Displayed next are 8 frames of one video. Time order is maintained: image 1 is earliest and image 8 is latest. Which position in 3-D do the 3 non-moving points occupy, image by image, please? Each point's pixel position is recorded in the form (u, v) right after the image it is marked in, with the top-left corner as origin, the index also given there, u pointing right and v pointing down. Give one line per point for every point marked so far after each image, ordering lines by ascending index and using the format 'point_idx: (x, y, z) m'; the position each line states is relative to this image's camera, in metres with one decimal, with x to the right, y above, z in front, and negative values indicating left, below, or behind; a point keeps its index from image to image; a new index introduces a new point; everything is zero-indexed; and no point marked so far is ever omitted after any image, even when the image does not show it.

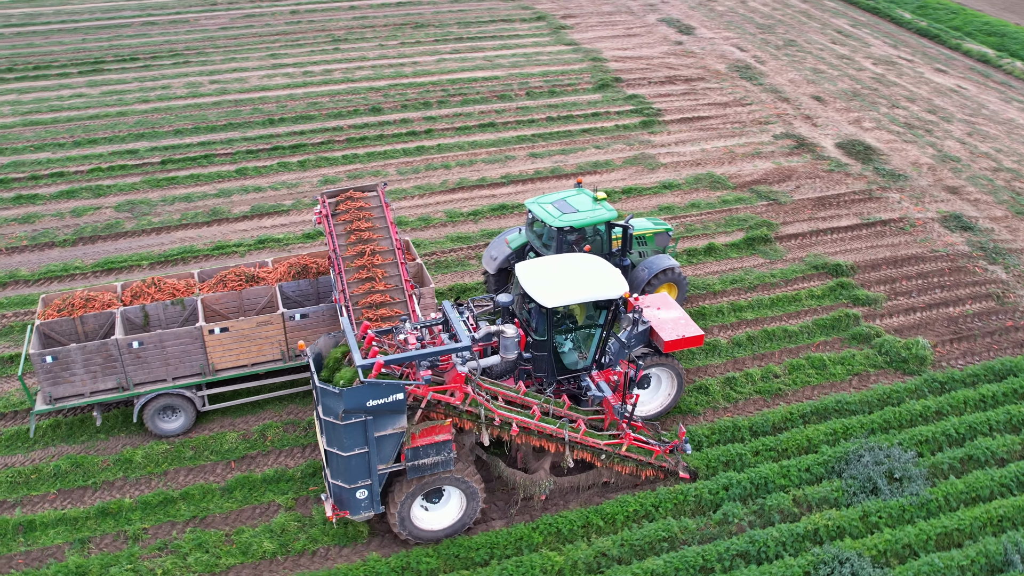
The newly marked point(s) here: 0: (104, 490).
0: (-3.8, -1.9, +9.0) m
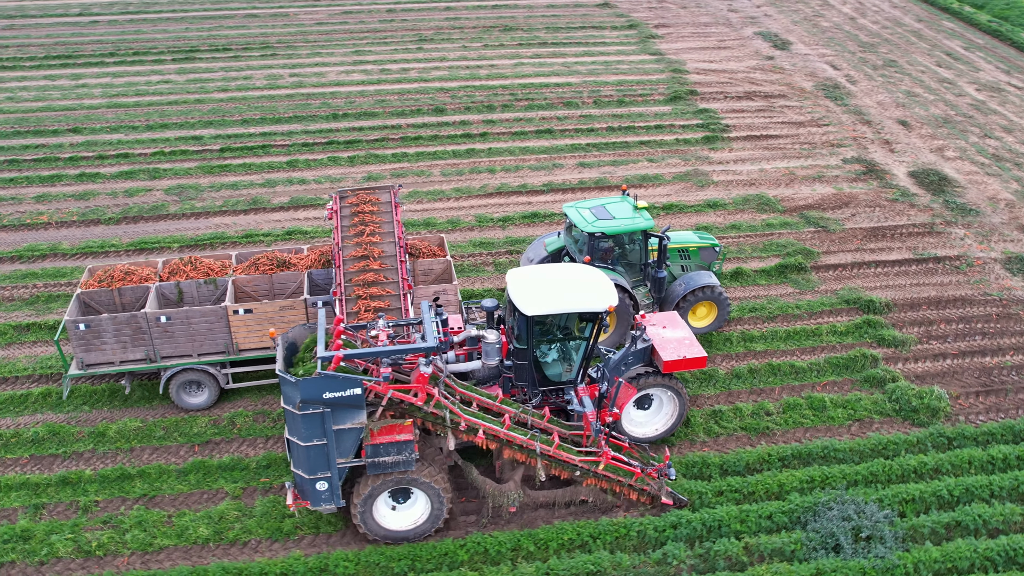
0: (-4.2, -1.7, +9.4) m
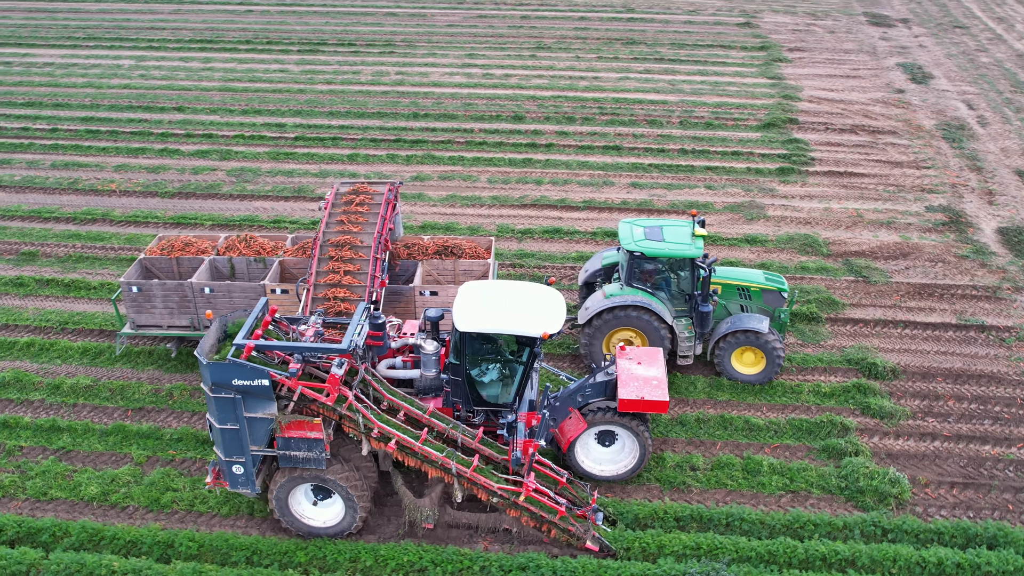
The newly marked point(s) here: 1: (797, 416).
0: (-5.1, -1.2, +10.1) m
1: (+2.9, -1.3, +9.9) m
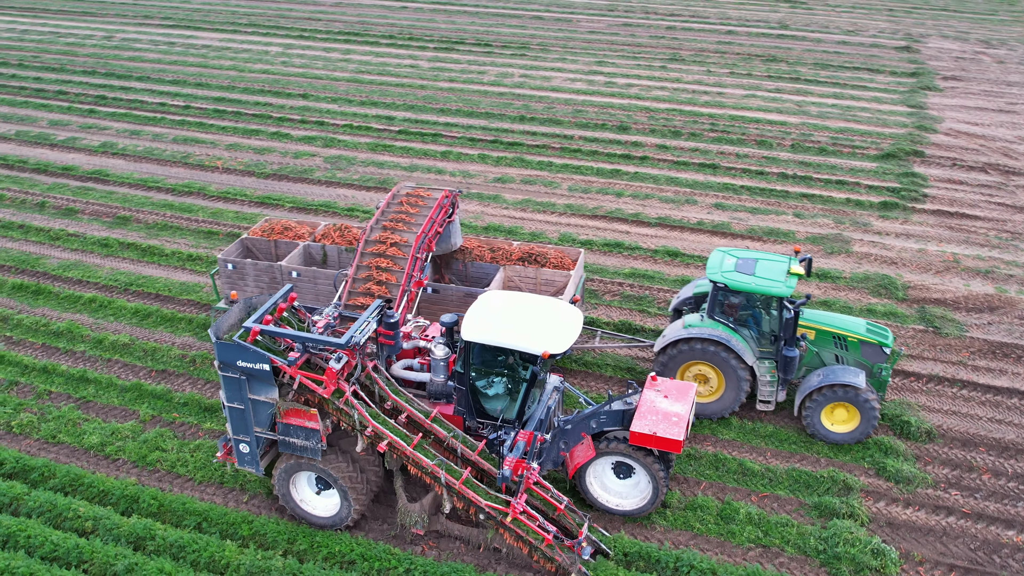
0: (-5.0, -0.8, +10.9) m
1: (+2.7, -1.7, +9.1) m
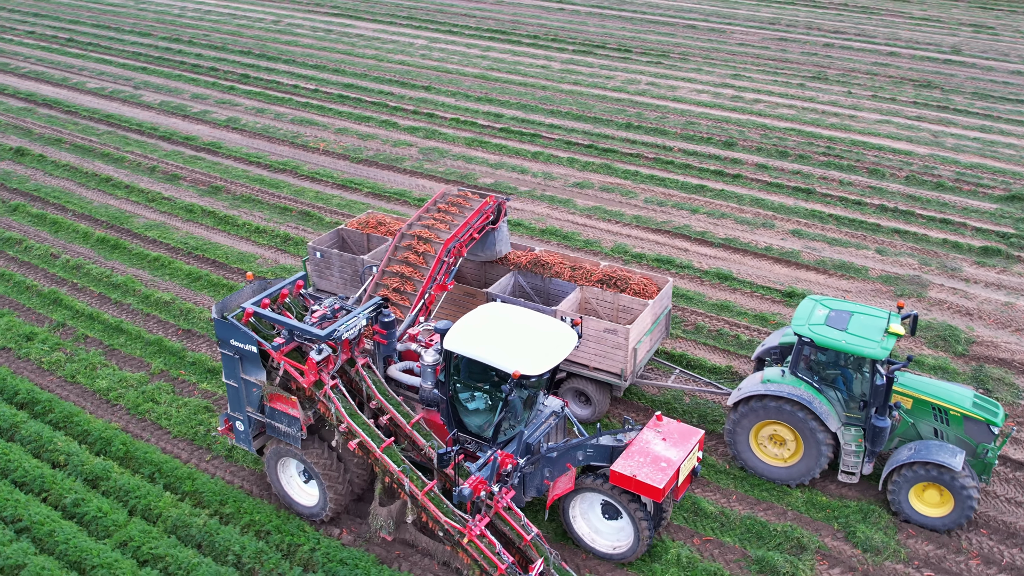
0: (-4.8, -0.2, +11.8) m
1: (+2.2, -2.0, +8.4) m
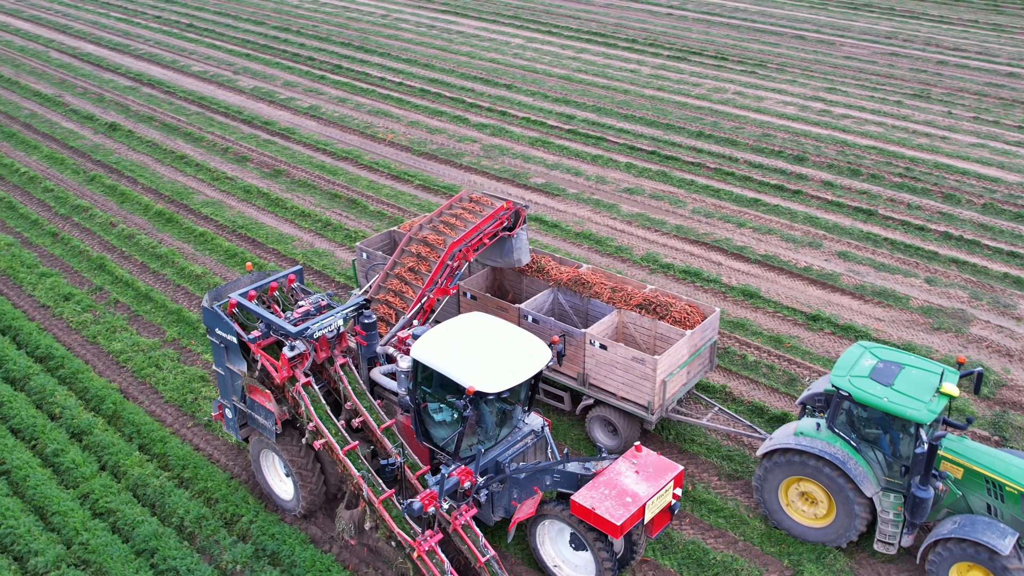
0: (-4.6, +0.2, +12.4) m
1: (+1.6, -2.1, +8.1) m
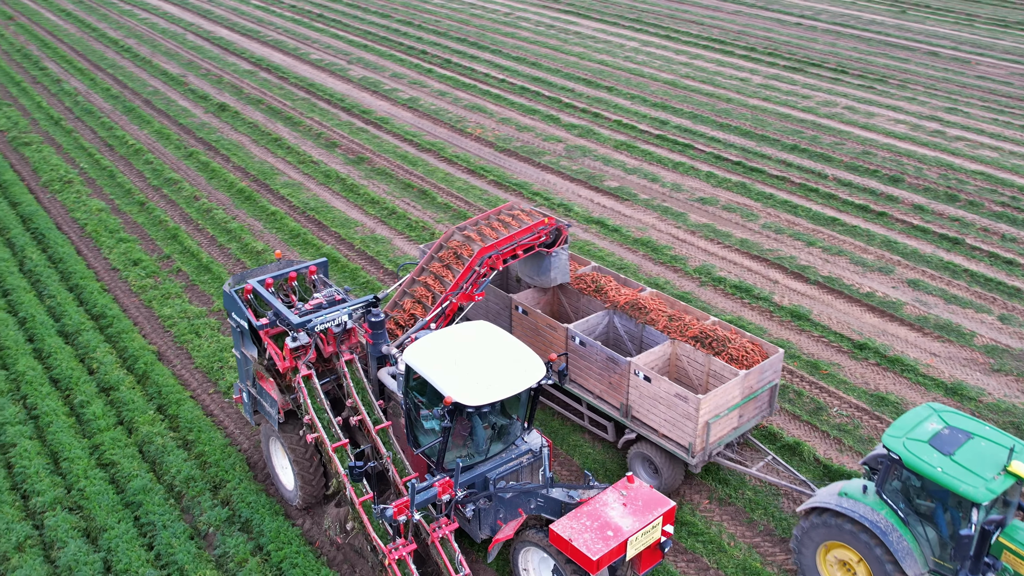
0: (-3.9, +0.5, +13.0) m
1: (+1.3, -2.2, +7.7) m
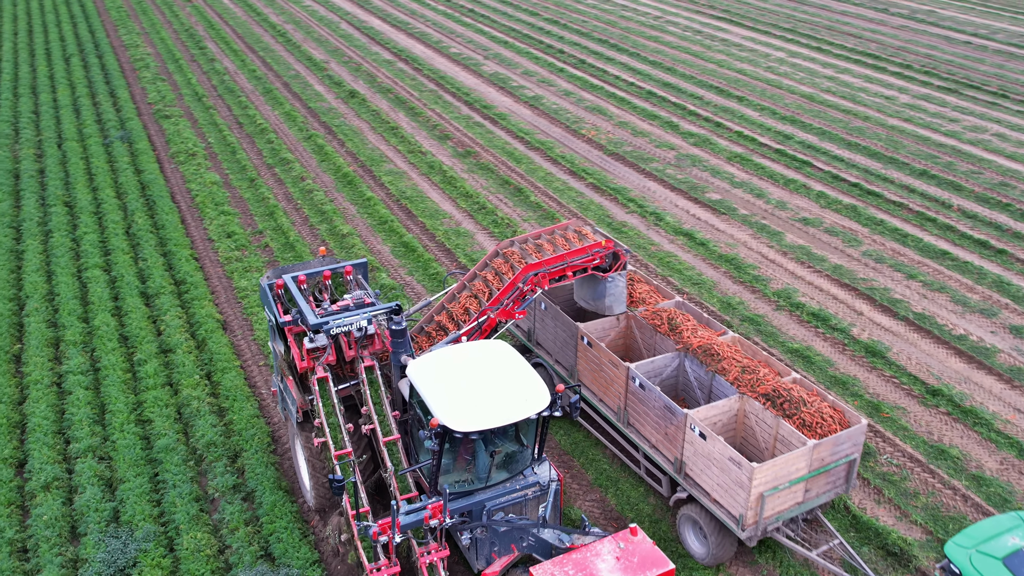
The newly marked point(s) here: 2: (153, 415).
0: (-2.8, +0.8, +13.5) m
1: (+1.1, -2.3, +7.3) m
2: (-3.4, -1.2, +9.3) m
